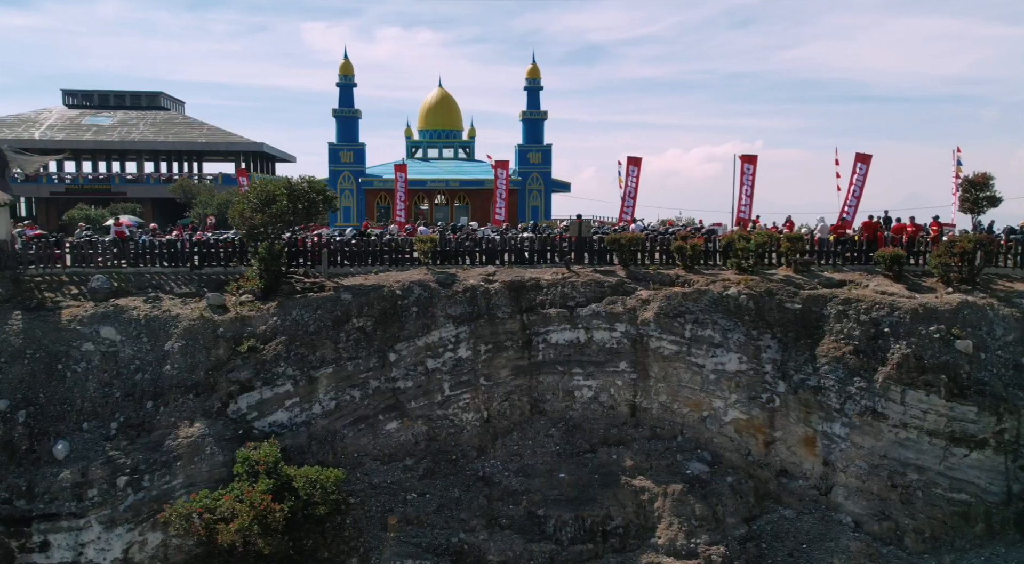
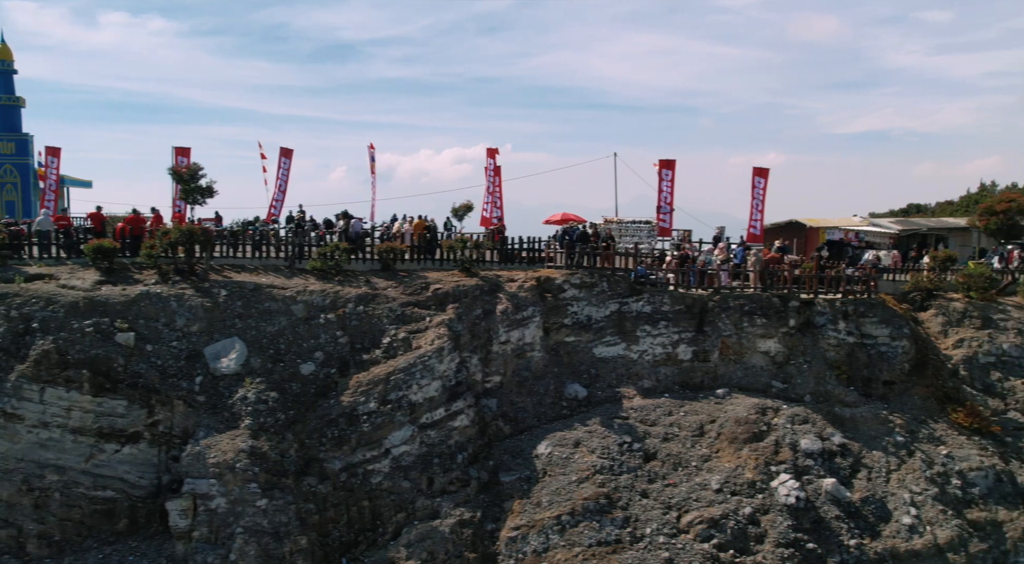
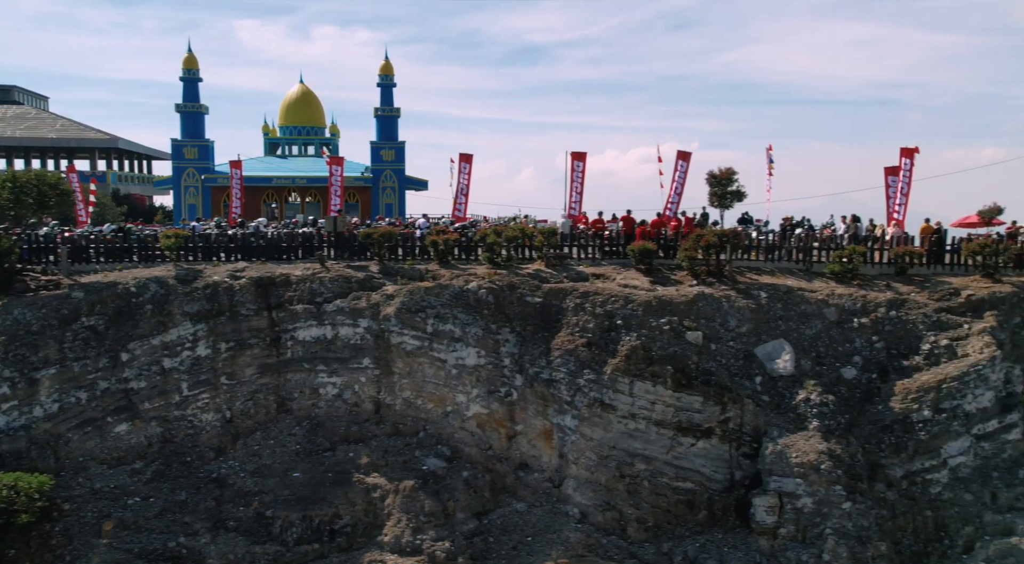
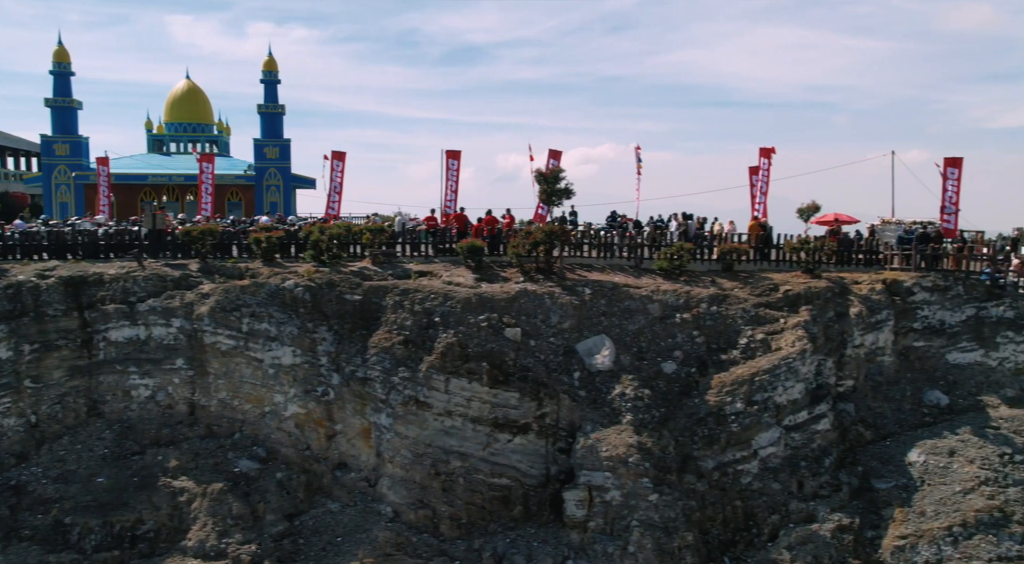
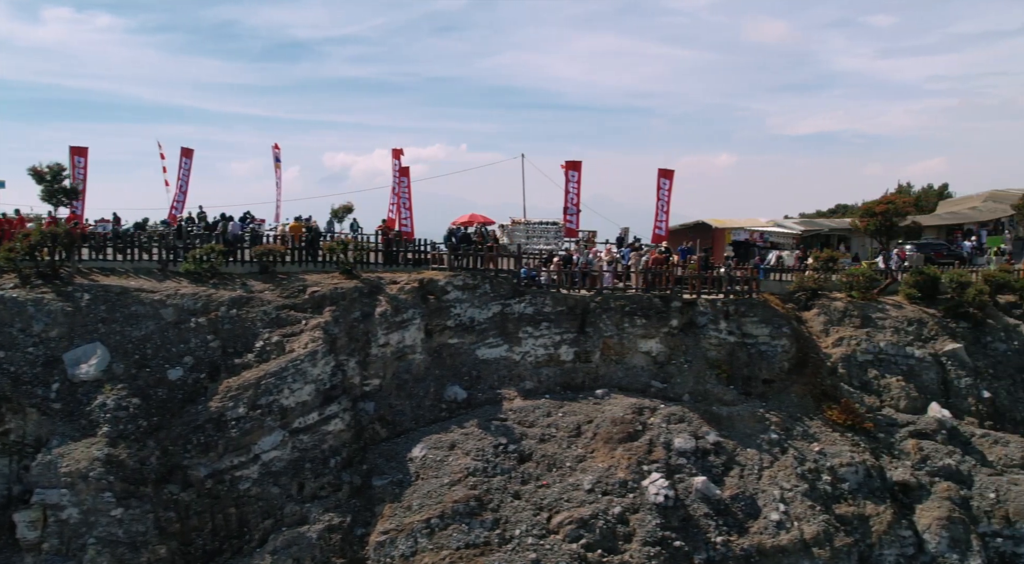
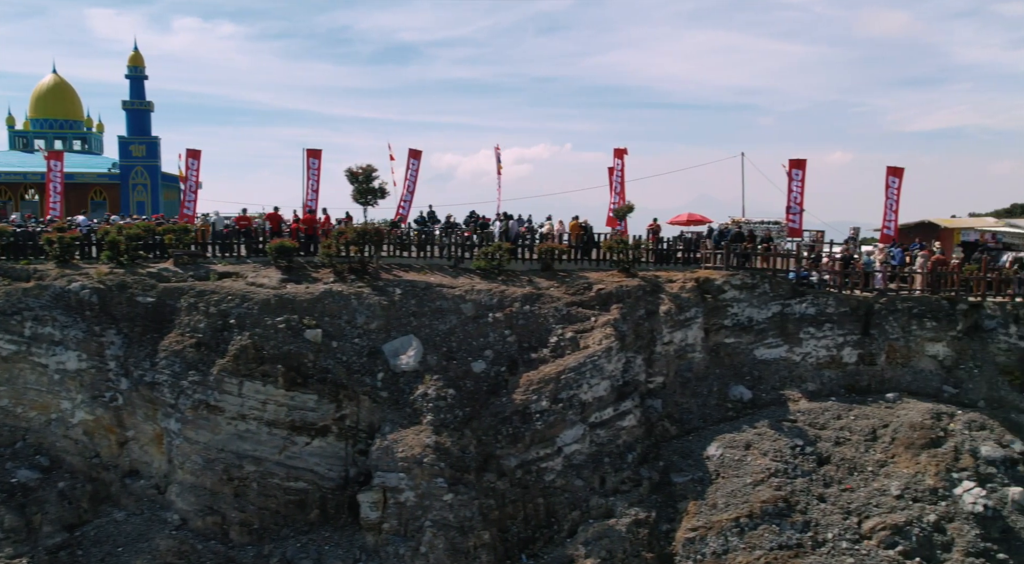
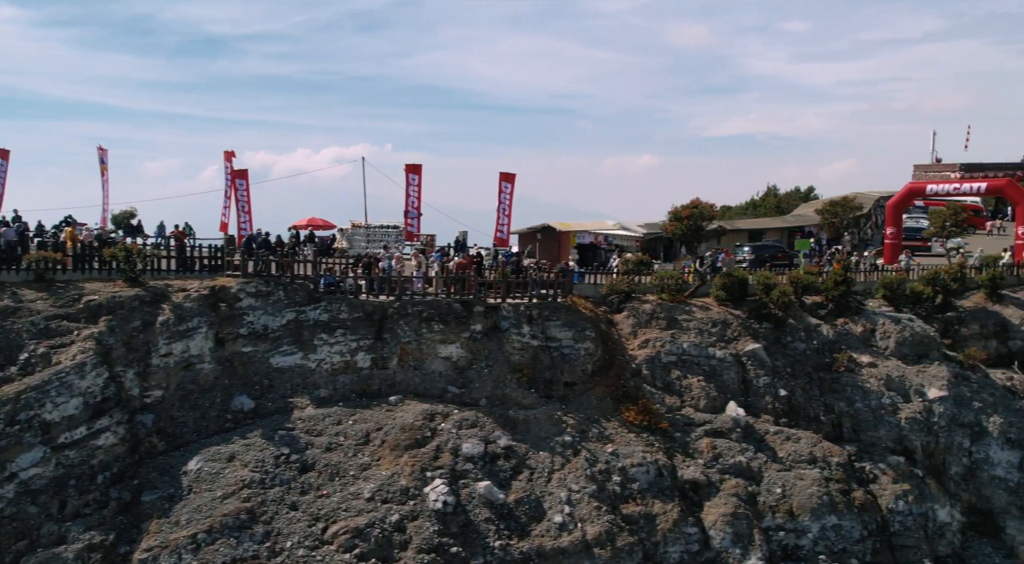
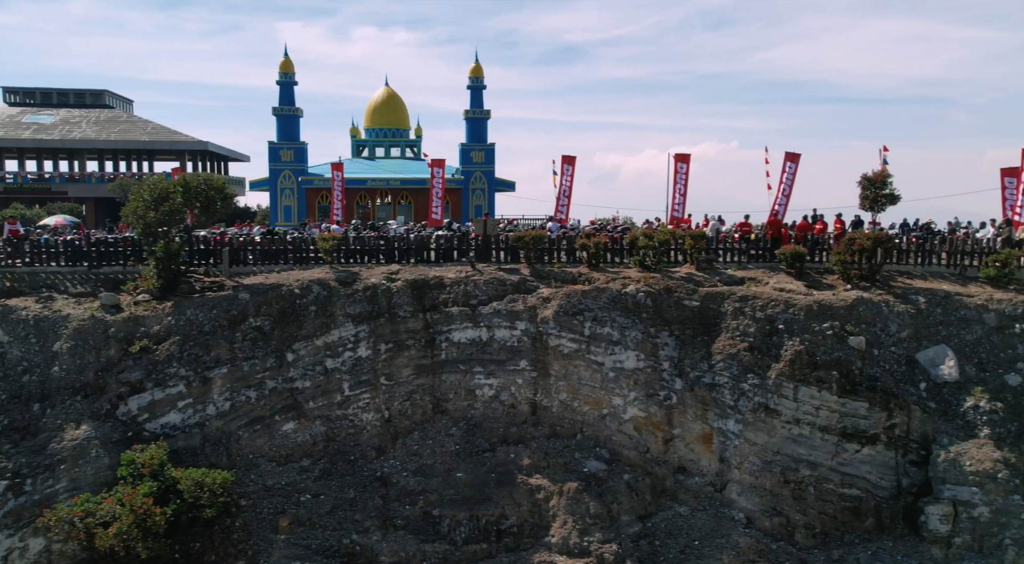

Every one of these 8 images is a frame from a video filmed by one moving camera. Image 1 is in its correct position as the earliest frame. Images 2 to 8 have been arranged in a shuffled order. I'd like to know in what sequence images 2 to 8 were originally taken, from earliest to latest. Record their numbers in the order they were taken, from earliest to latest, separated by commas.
8, 3, 4, 6, 2, 5, 7
